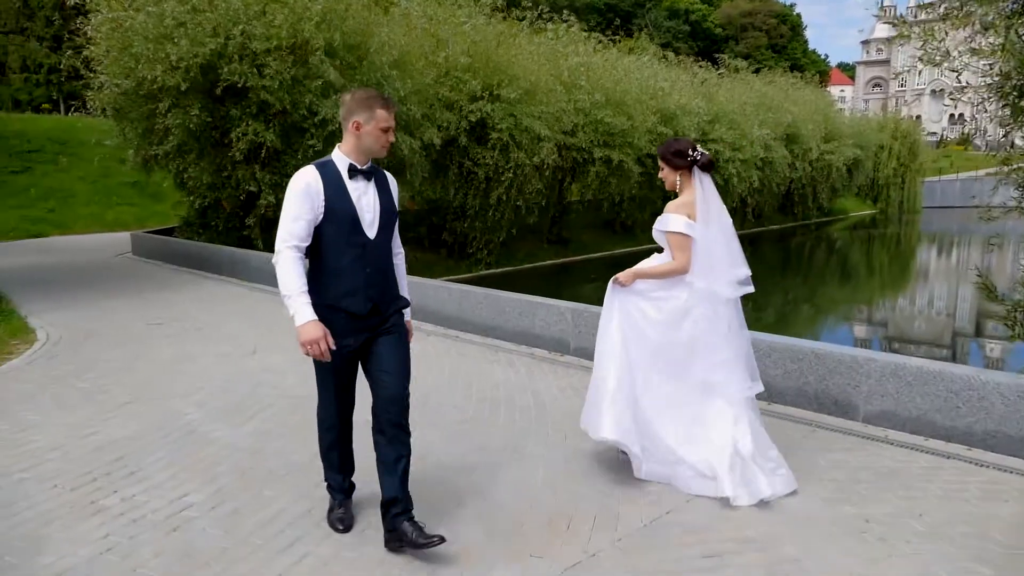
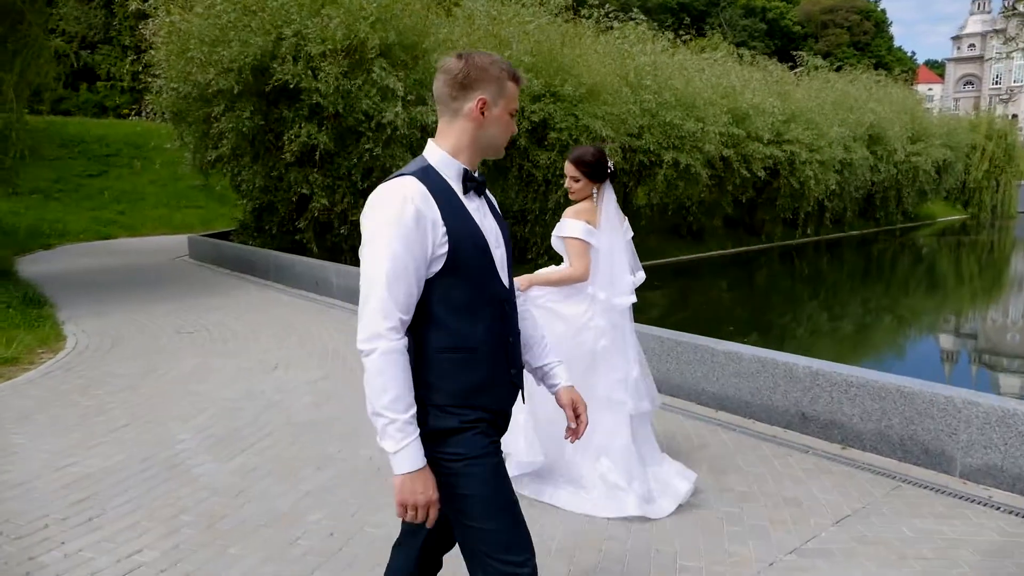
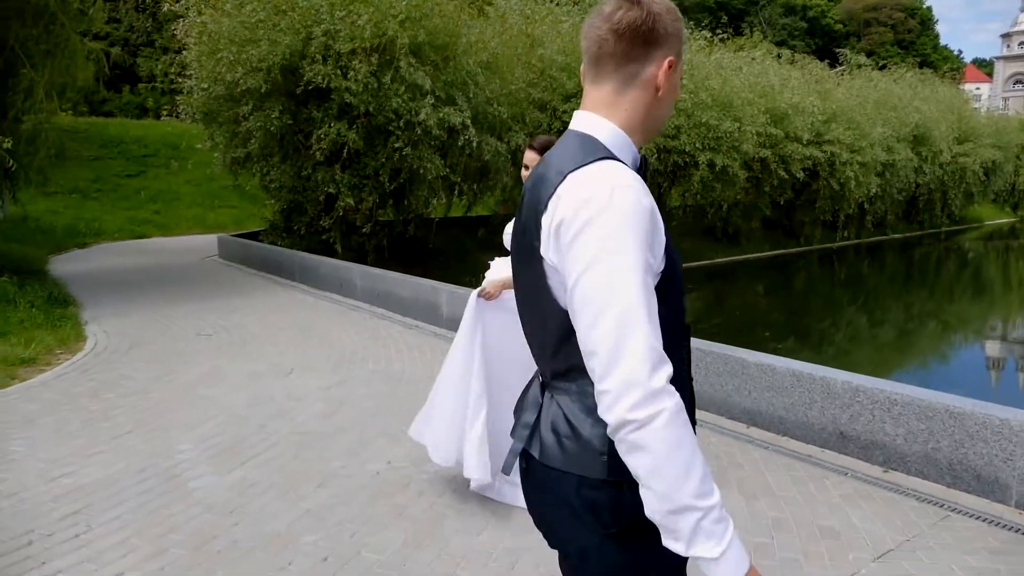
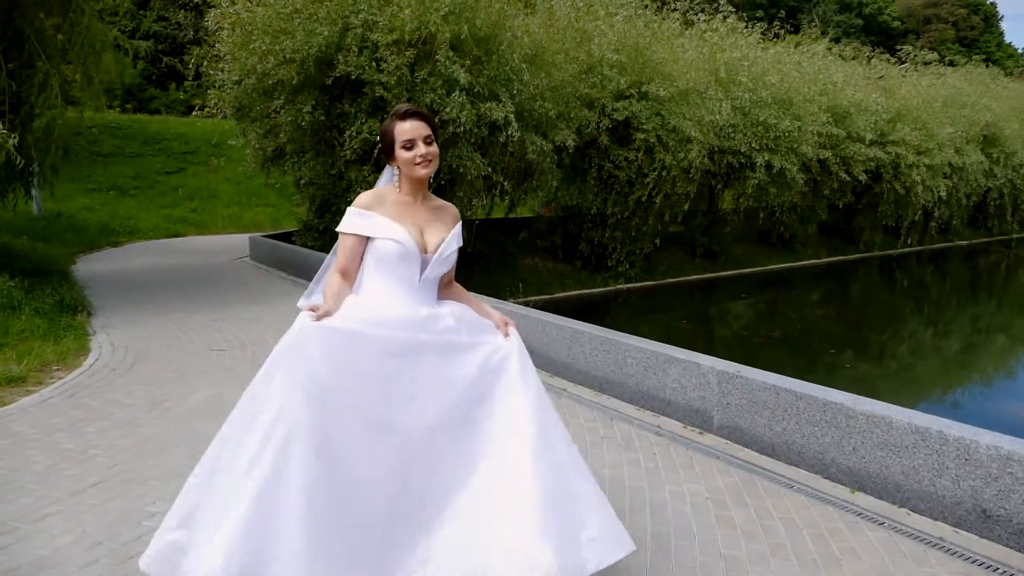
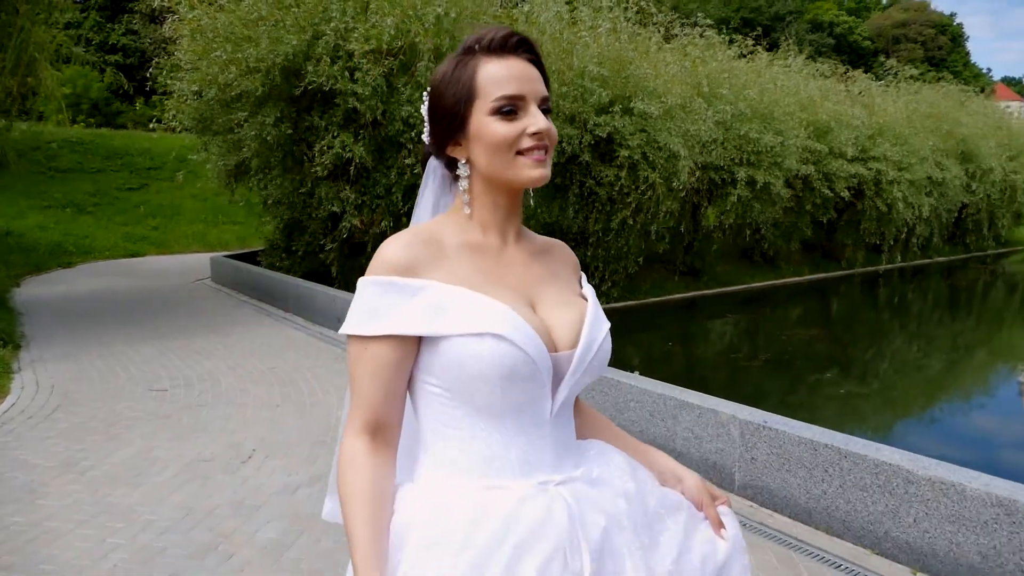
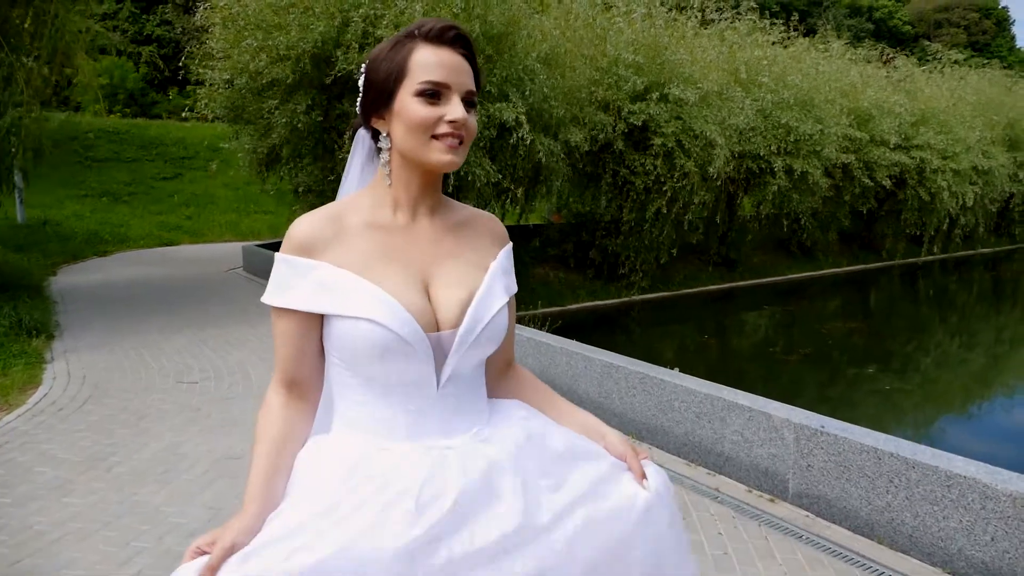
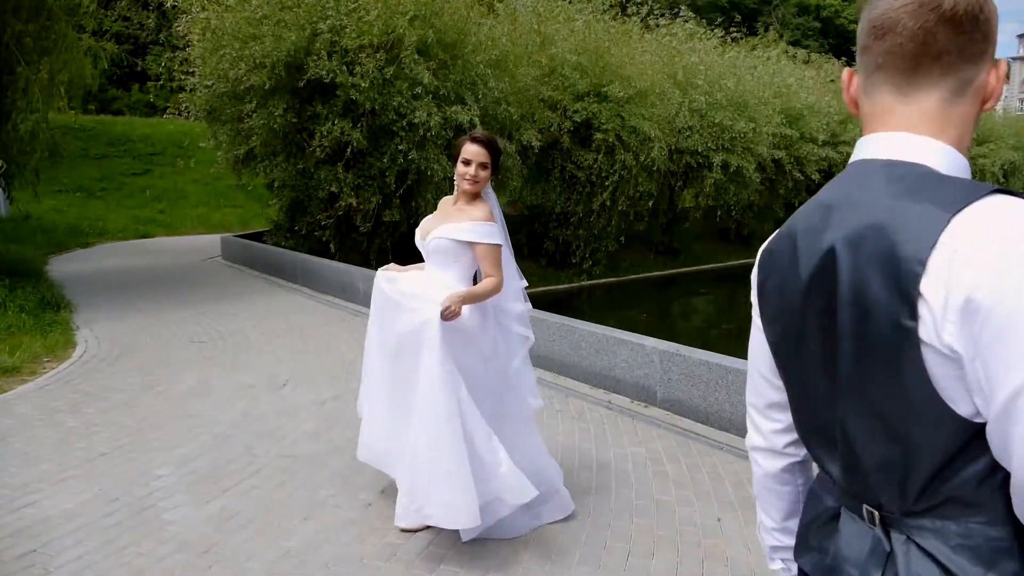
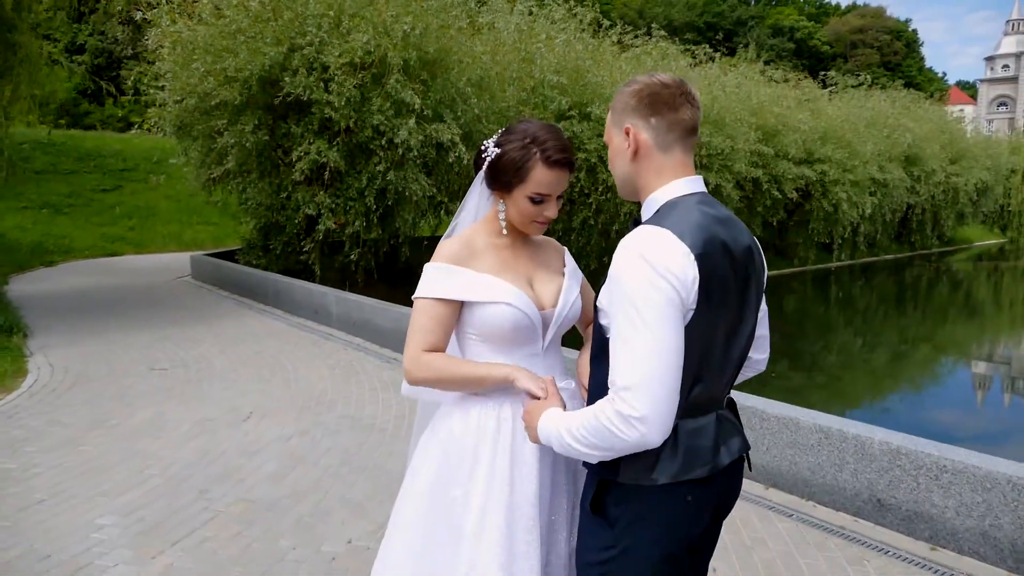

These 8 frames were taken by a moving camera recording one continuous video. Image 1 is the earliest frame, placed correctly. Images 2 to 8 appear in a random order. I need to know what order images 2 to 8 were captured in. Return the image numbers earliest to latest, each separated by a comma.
2, 3, 7, 4, 6, 5, 8
